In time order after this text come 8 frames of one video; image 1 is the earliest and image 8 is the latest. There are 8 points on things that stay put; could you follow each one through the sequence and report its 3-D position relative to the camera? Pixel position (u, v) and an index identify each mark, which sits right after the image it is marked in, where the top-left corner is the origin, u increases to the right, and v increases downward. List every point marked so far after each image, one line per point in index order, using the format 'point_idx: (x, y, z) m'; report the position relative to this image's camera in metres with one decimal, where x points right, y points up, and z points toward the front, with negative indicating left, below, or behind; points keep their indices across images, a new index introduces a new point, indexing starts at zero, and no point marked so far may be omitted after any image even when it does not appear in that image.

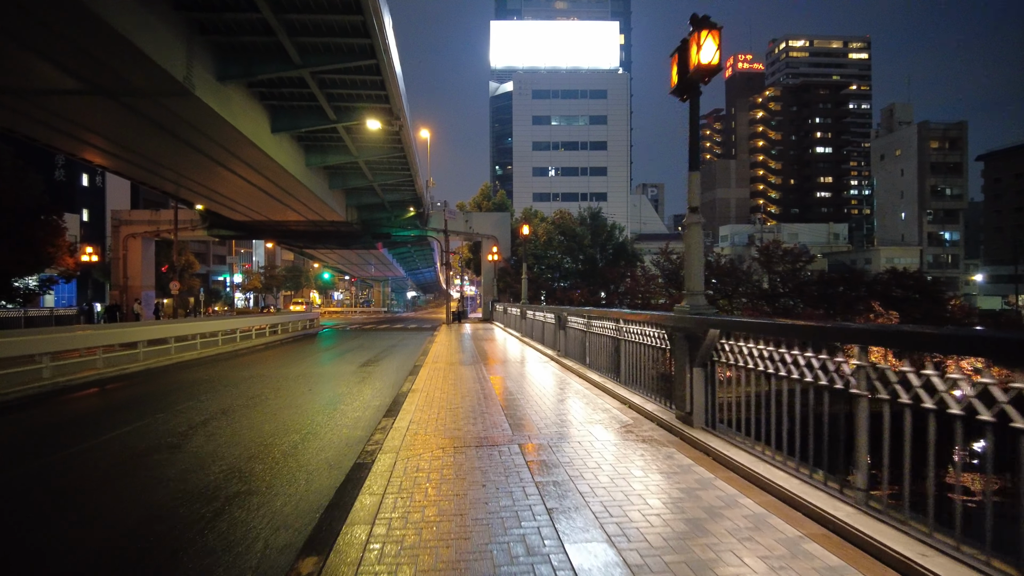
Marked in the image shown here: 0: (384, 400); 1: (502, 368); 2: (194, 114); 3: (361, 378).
0: (-1.8, -1.7, +9.3) m
1: (-0.2, -1.6, +12.5) m
2: (-7.3, +4.0, +15.4) m
3: (-2.6, -1.6, +11.6) m
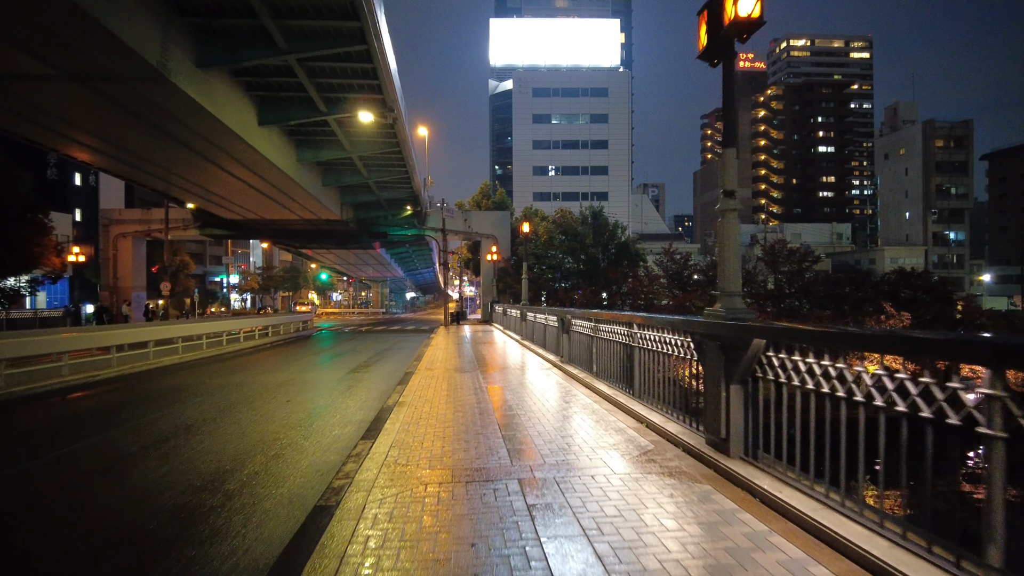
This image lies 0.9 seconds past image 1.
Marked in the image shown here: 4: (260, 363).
0: (-1.8, -1.7, +8.4) m
1: (-0.2, -1.6, +11.6) m
2: (-7.3, +4.0, +14.5) m
3: (-2.6, -1.6, +10.6) m
4: (-6.5, -2.0, +17.3) m
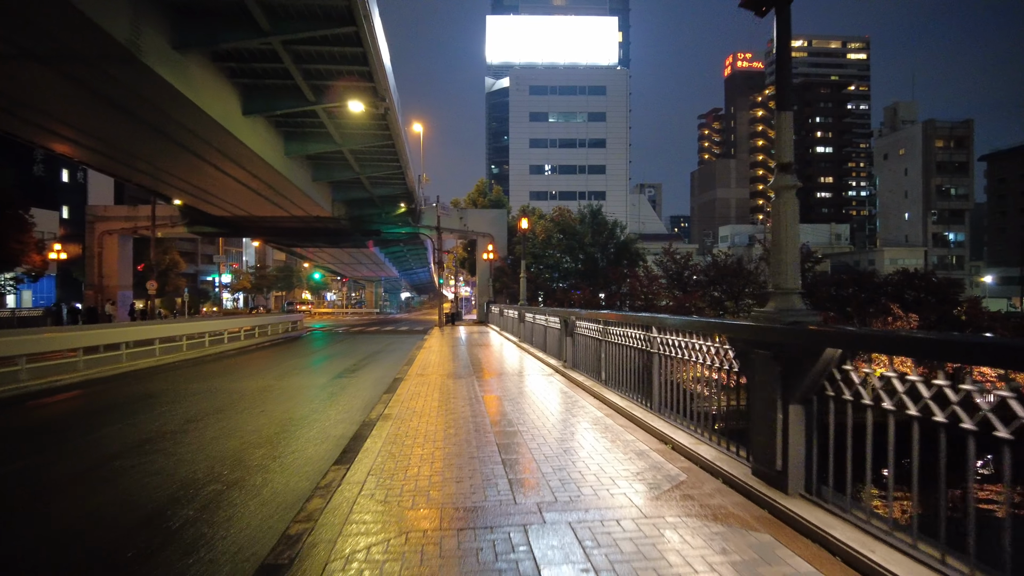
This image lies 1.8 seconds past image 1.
0: (-1.8, -1.6, +7.6) m
1: (-0.2, -1.6, +10.7) m
2: (-7.3, +4.0, +13.6) m
3: (-2.7, -1.6, +9.8) m
4: (-6.5, -1.9, +16.4) m
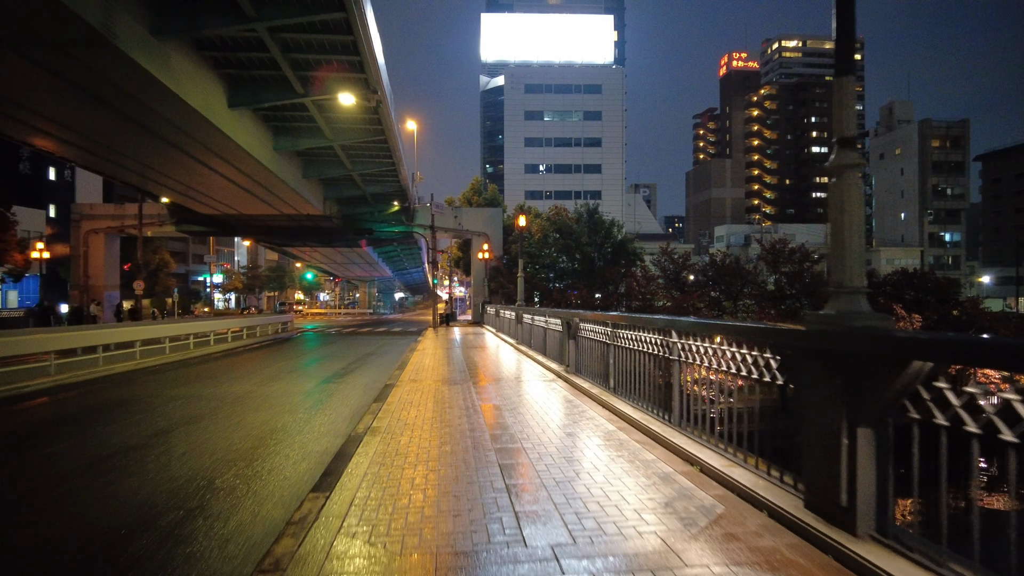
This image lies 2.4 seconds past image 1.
0: (-1.8, -1.6, +6.9) m
1: (-0.2, -1.6, +10.1) m
2: (-7.4, +4.0, +12.9) m
3: (-2.7, -1.6, +9.1) m
4: (-6.6, -1.9, +15.7) m
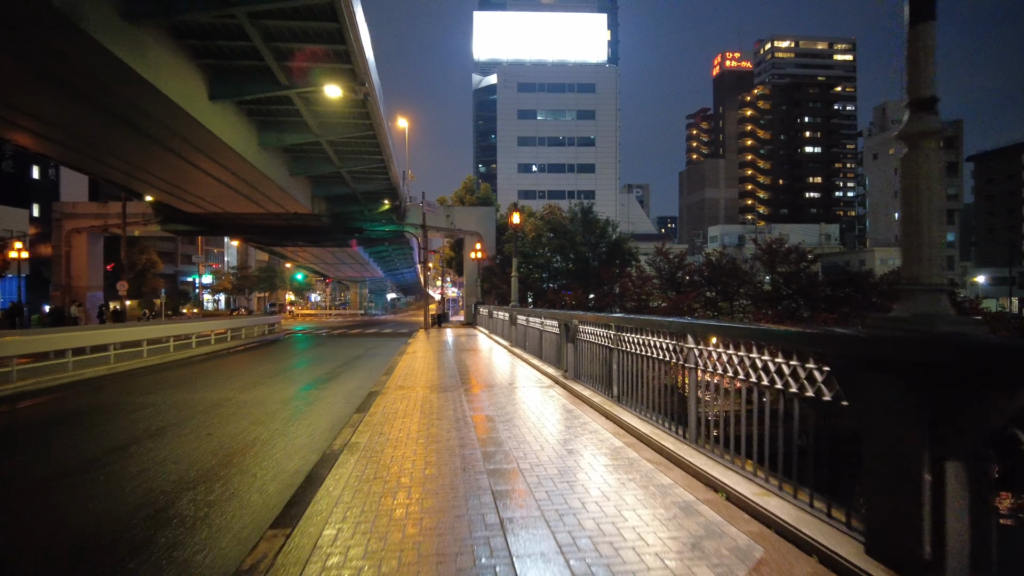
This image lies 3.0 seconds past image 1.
0: (-1.9, -1.6, +6.3) m
1: (-0.3, -1.5, +9.5) m
2: (-7.5, +4.0, +12.2) m
3: (-2.7, -1.6, +8.5) m
4: (-6.7, -1.9, +15.0) m
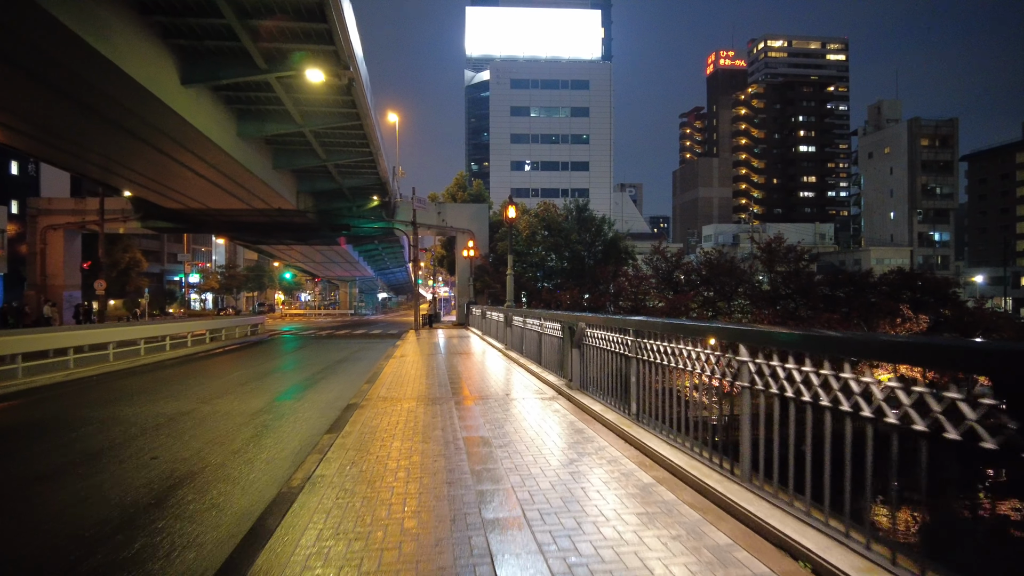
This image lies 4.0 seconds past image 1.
0: (-1.9, -1.6, +5.3) m
1: (-0.4, -1.5, +8.5) m
2: (-7.5, +4.0, +11.1) m
3: (-2.8, -1.6, +7.4) m
4: (-6.8, -1.9, +13.9) m
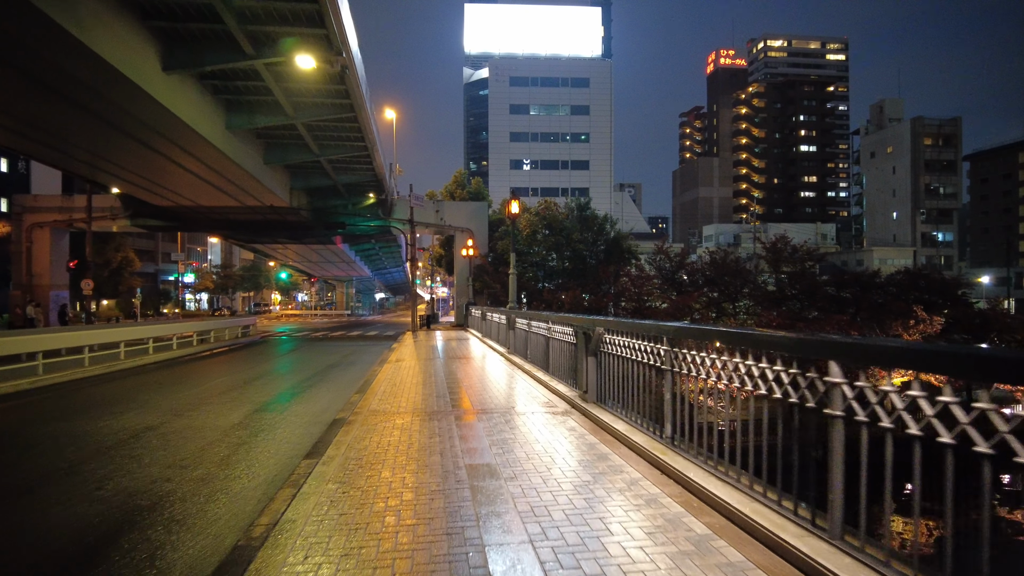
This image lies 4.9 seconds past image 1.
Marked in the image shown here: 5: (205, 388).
0: (-1.8, -1.6, +4.4) m
1: (-0.3, -1.5, +7.6) m
2: (-7.5, +4.0, +10.2) m
3: (-2.7, -1.6, +6.6) m
4: (-6.8, -1.9, +13.1) m
5: (-5.8, -1.9, +12.3) m
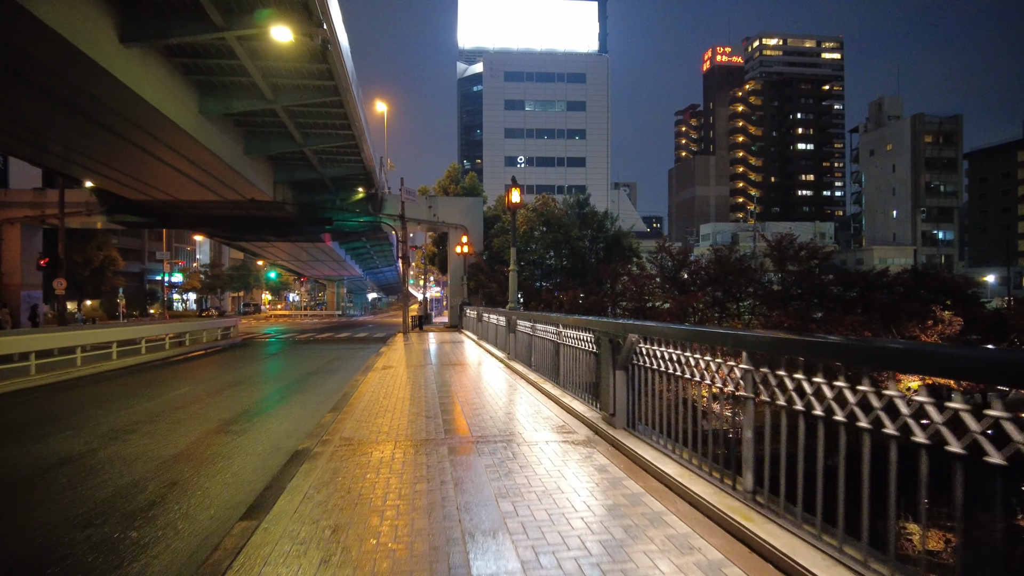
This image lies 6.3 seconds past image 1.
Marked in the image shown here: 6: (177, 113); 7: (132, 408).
0: (-1.7, -1.6, +3.0) m
1: (-0.2, -1.5, +6.2) m
2: (-7.4, +4.0, +8.8) m
3: (-2.6, -1.5, +5.2) m
4: (-6.8, -1.9, +11.6) m
5: (-5.8, -1.8, +10.9) m
6: (-7.6, +4.0, +15.0) m
7: (-5.7, -1.8, +9.6) m
